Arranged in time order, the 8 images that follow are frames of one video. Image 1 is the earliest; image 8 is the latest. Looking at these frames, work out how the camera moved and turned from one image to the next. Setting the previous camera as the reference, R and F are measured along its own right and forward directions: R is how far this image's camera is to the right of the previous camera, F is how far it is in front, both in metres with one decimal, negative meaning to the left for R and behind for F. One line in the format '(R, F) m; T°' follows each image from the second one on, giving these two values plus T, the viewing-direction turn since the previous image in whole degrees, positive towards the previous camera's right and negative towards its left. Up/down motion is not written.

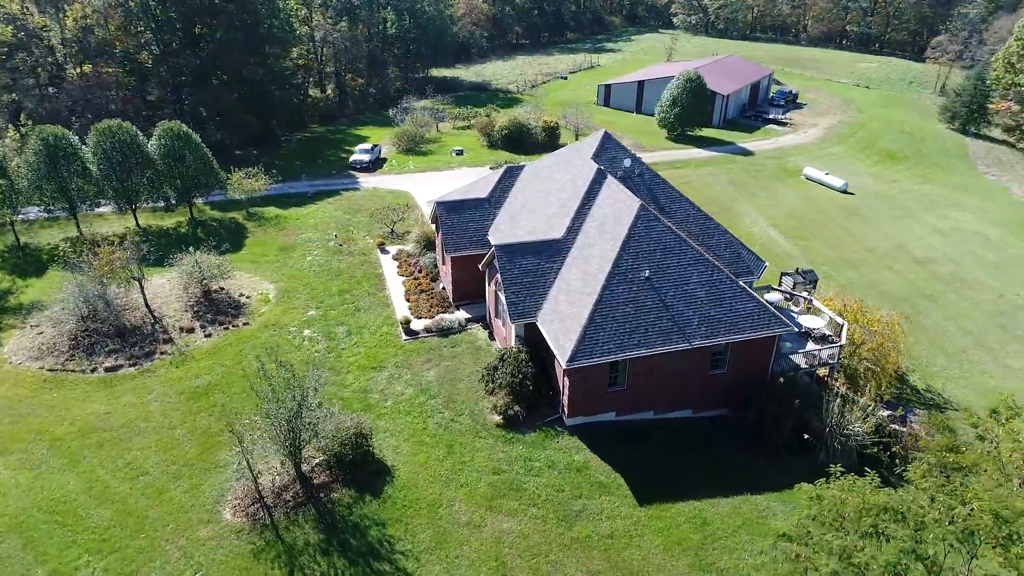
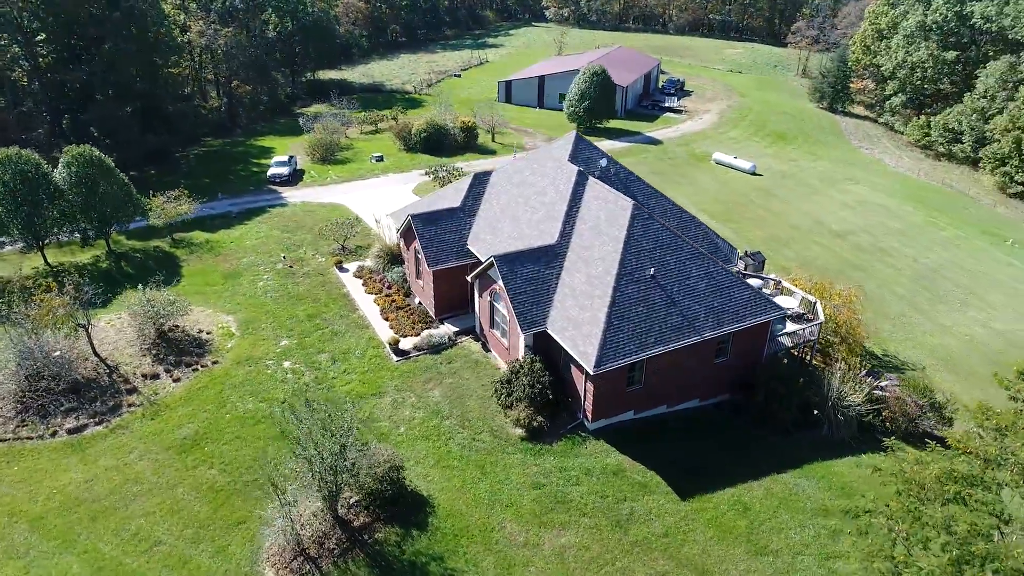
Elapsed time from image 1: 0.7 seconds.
(-3.8, +0.7) m; +10°
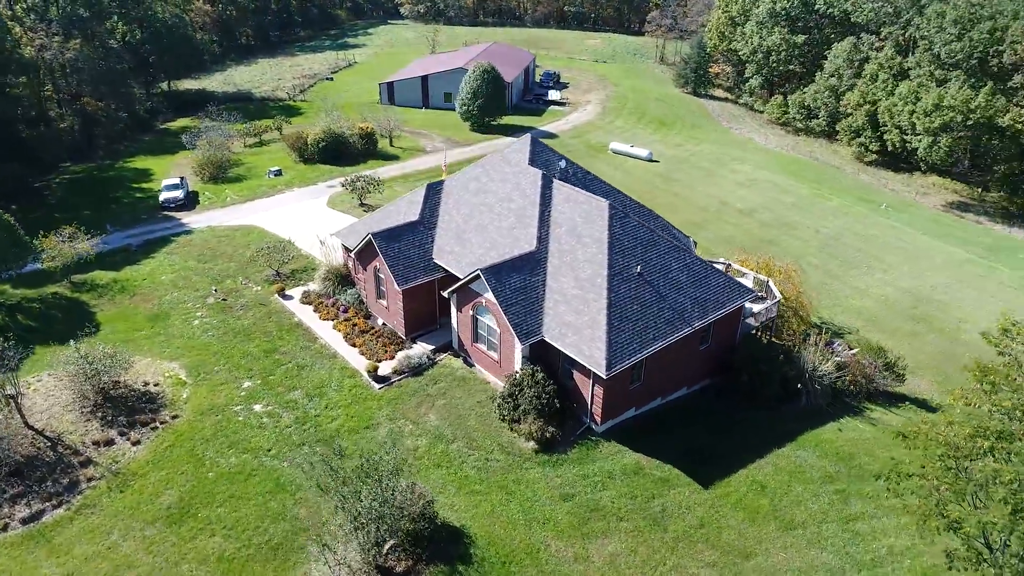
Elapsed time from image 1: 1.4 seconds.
(-3.7, +0.8) m; +11°
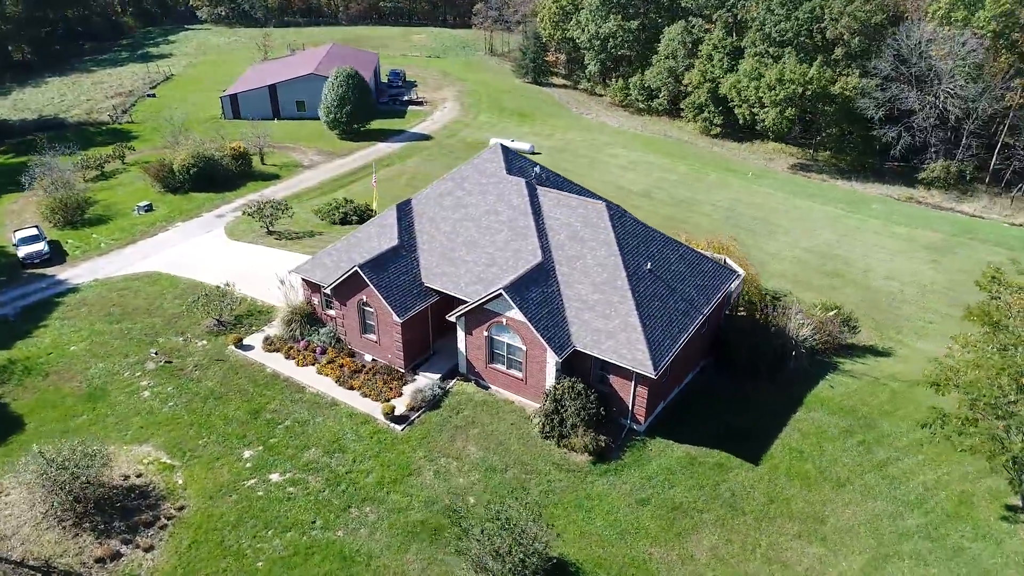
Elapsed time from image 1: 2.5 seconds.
(-5.8, +1.4) m; +14°
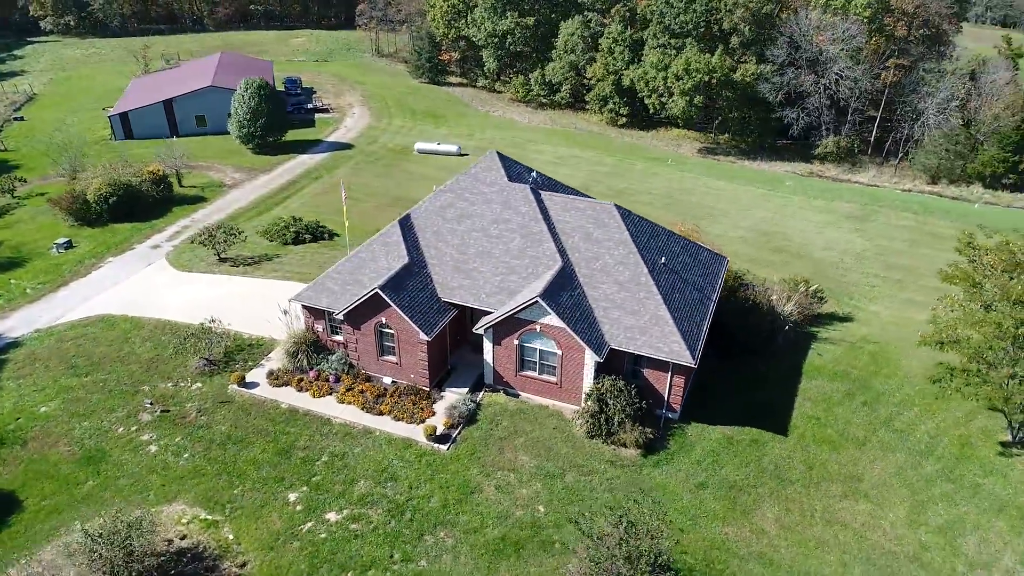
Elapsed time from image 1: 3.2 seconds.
(-4.5, +0.3) m; +10°
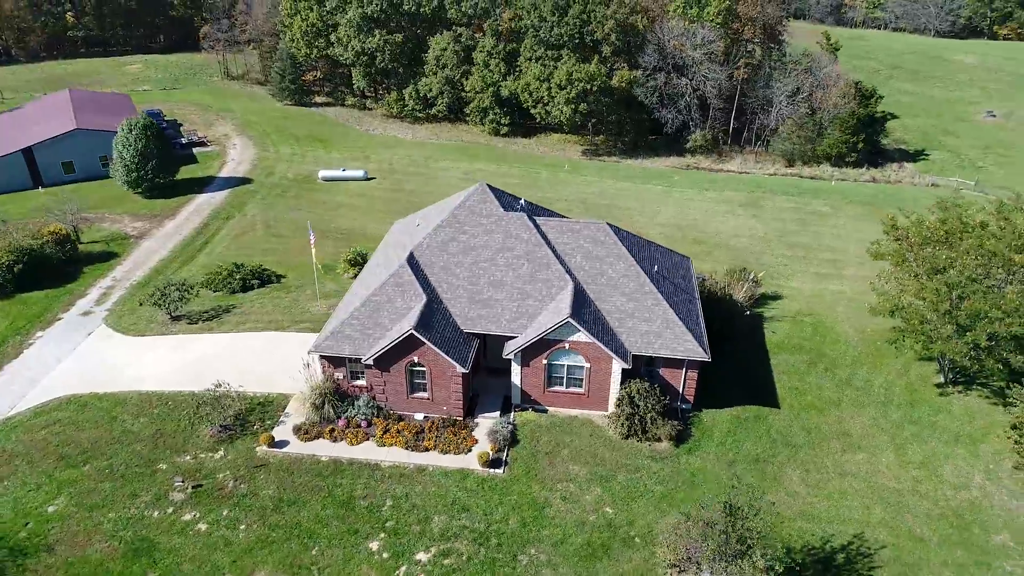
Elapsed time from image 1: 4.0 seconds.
(-5.7, -0.8) m; +13°
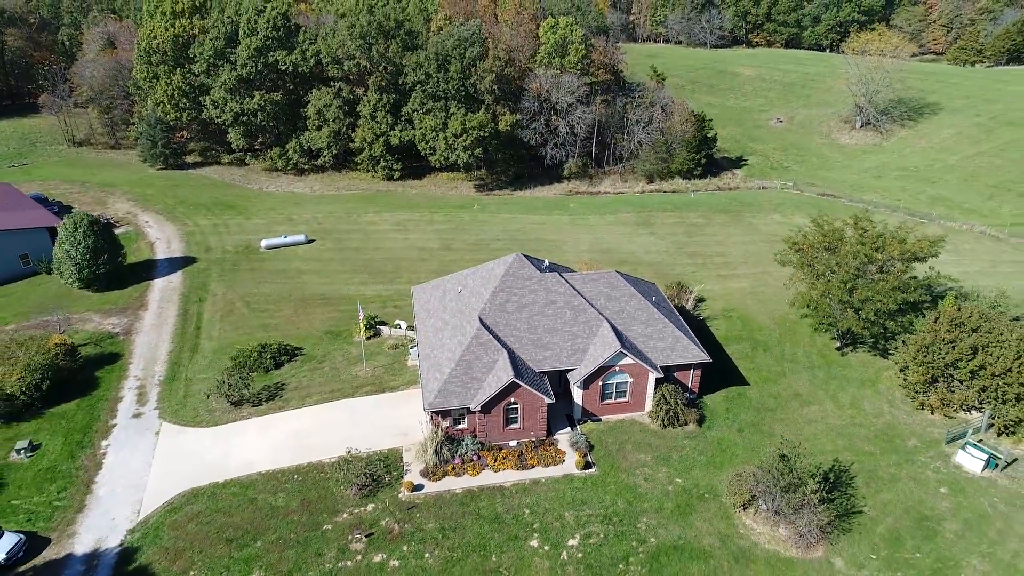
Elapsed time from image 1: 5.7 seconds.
(-10.1, -5.7) m; +15°
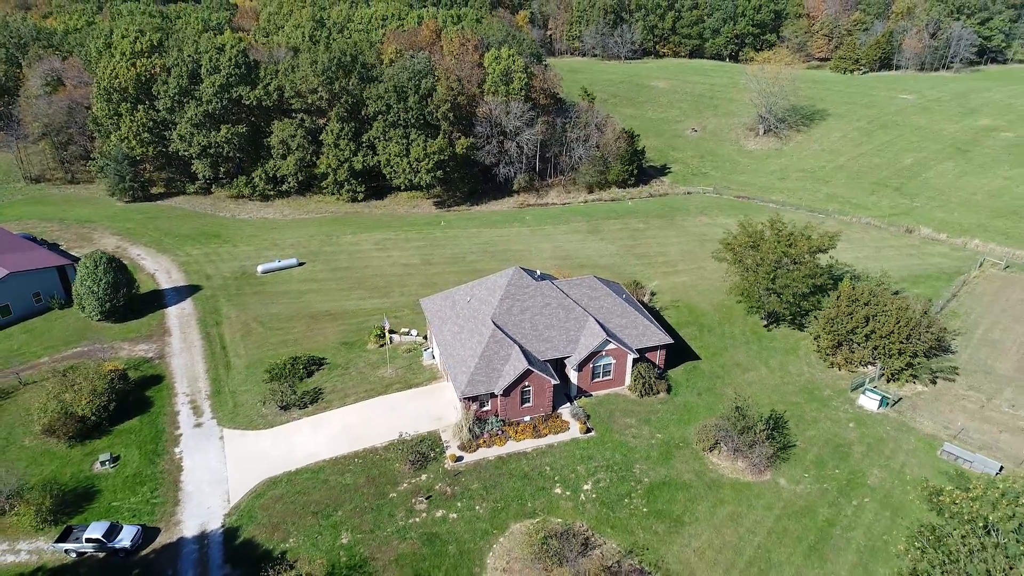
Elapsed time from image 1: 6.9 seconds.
(-4.6, -7.4) m; +6°
